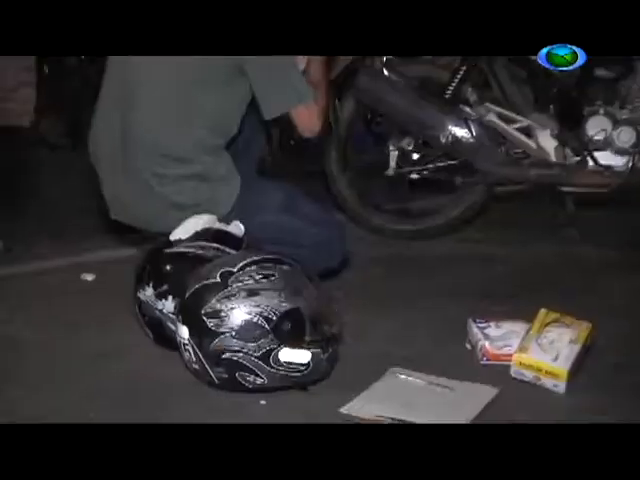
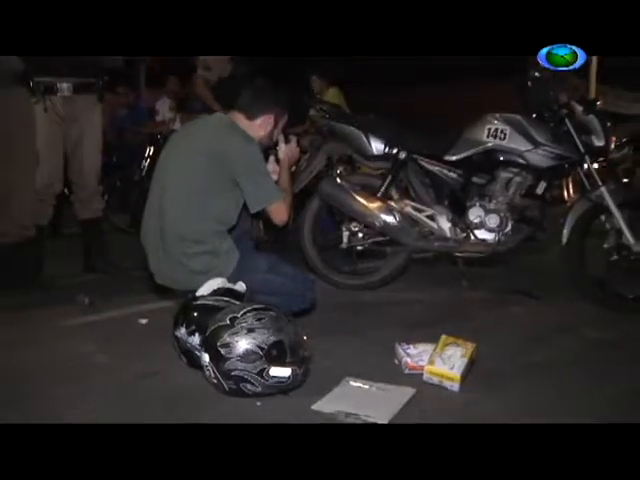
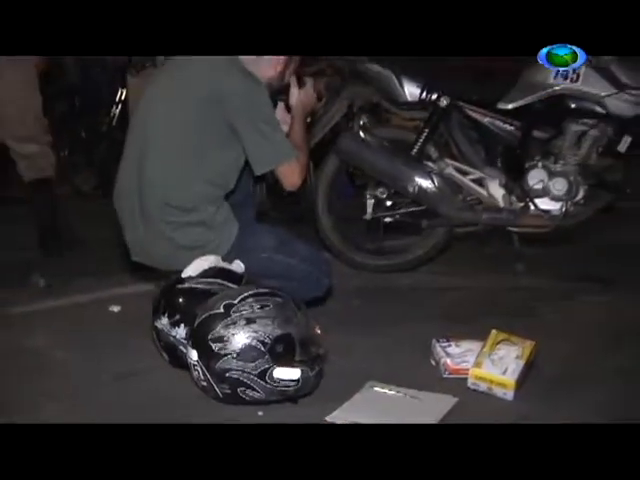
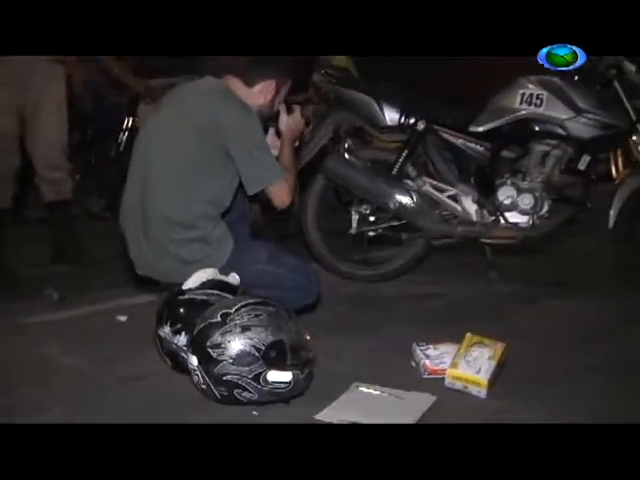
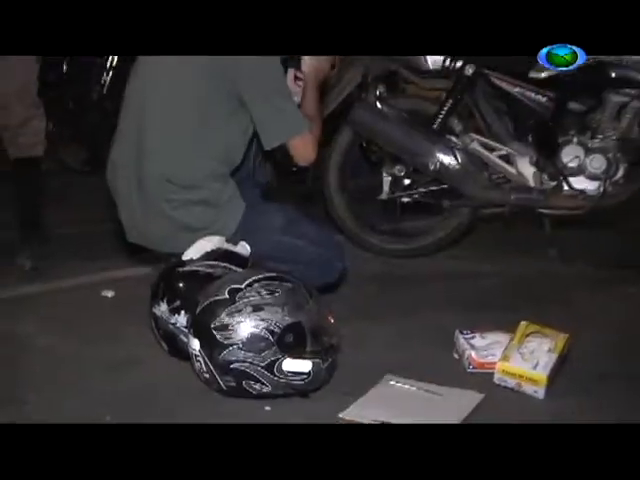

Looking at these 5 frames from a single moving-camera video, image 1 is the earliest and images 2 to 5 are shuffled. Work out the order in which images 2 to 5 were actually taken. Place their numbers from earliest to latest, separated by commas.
5, 3, 4, 2
